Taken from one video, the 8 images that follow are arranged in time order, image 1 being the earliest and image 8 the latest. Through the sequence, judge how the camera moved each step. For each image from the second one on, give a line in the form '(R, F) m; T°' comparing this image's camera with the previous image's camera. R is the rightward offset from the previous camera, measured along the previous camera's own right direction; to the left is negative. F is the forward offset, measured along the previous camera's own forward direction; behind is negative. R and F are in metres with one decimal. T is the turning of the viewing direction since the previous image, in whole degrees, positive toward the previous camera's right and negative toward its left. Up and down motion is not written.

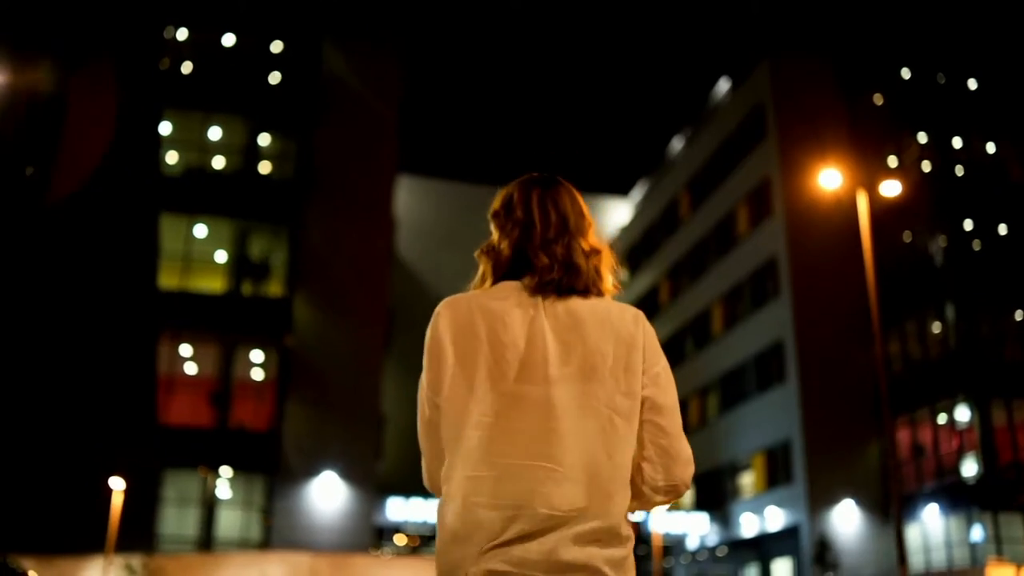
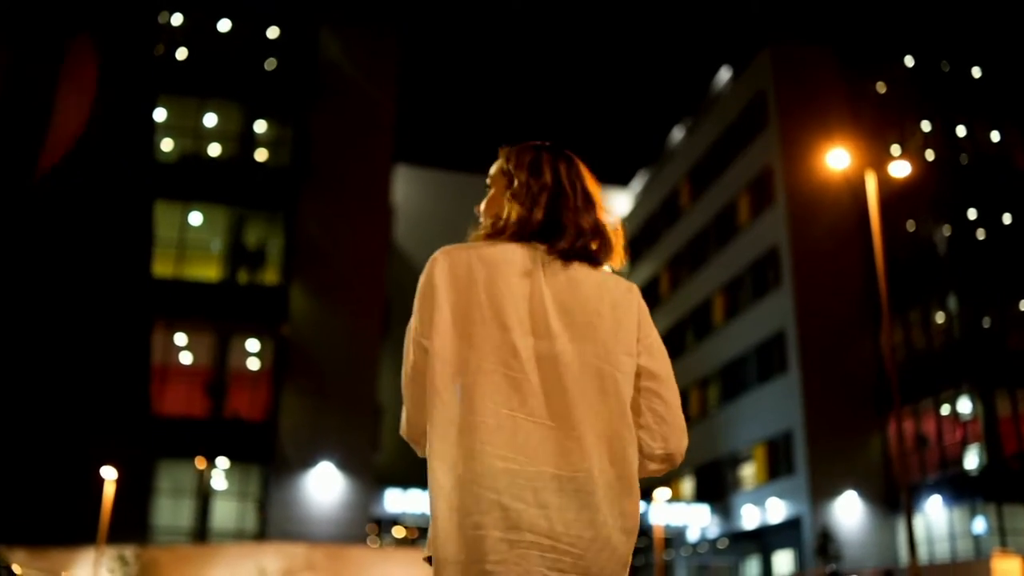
(0.0, +0.4) m; 0°
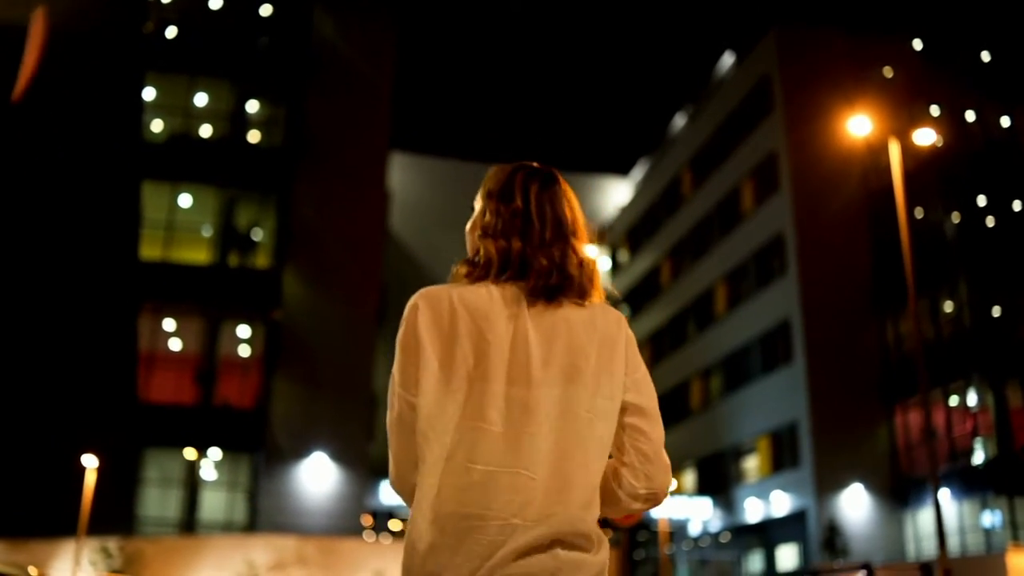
(0.0, +0.9) m; 0°
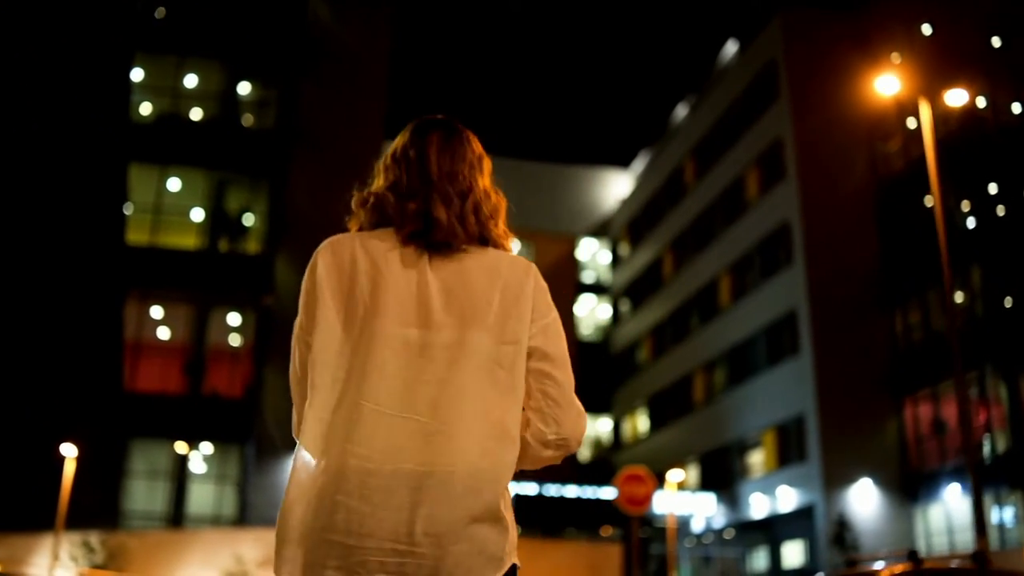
(0.0, +0.9) m; 0°
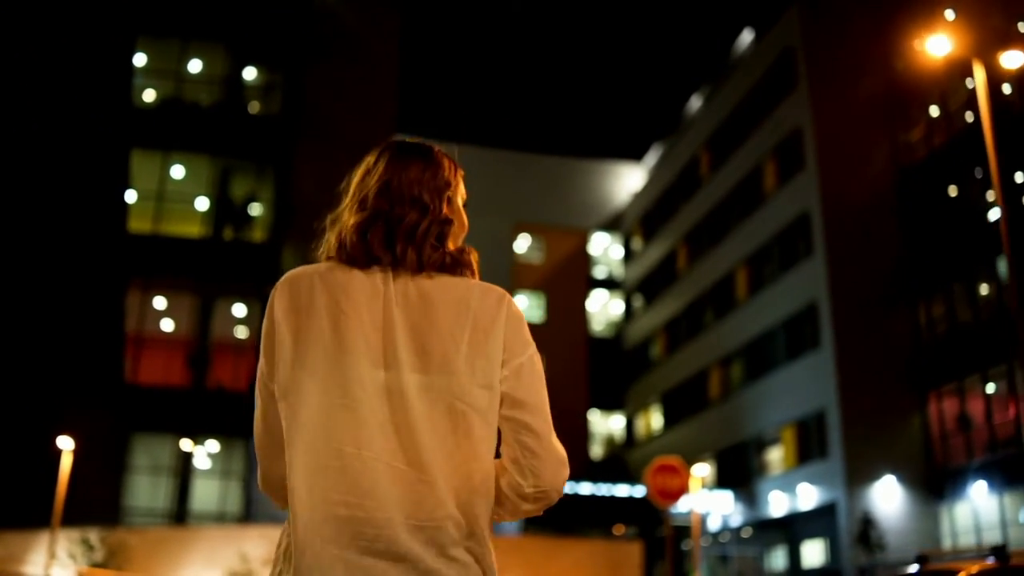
(-0.1, +0.9) m; 0°
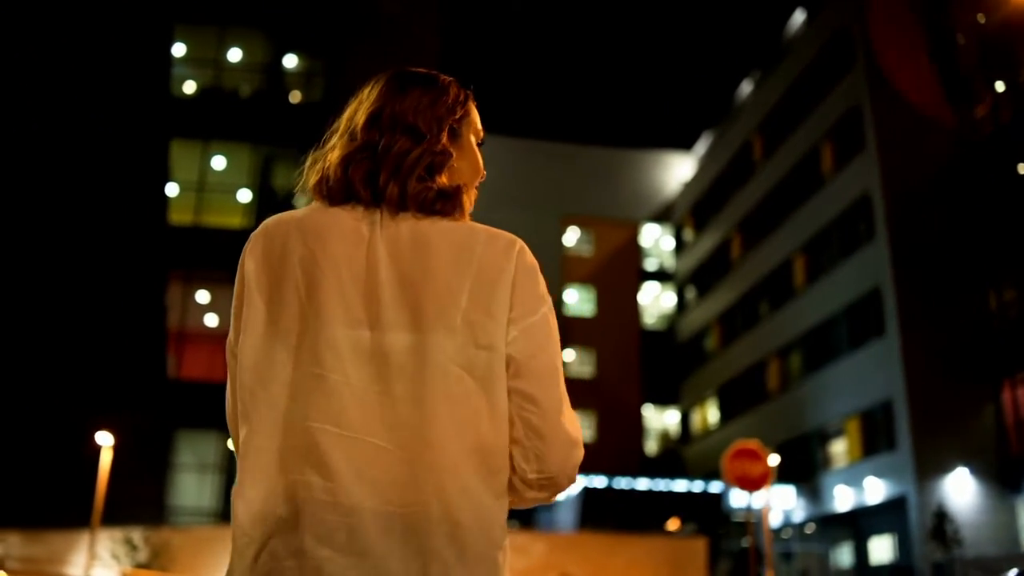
(-0.1, +1.0) m; -2°
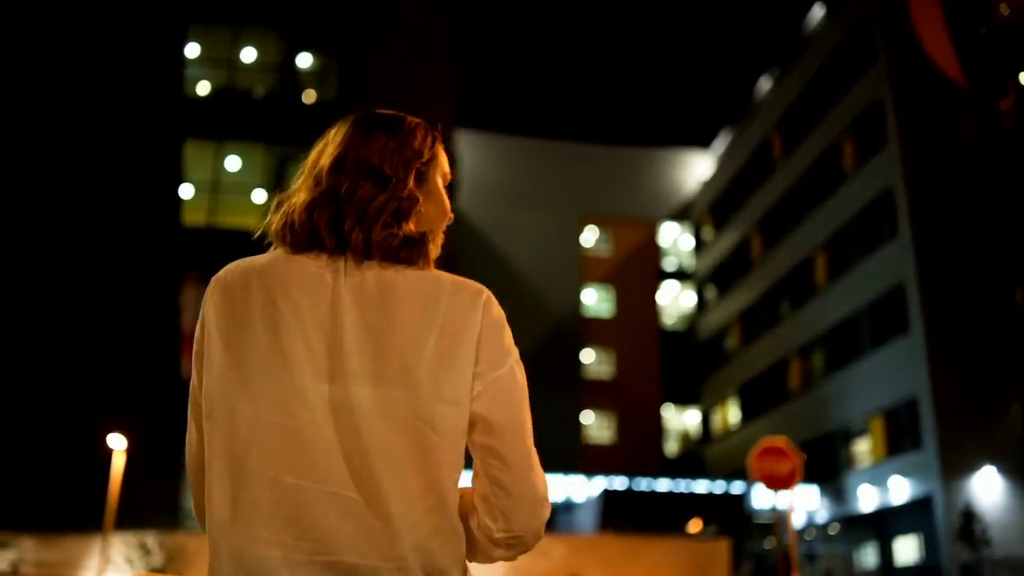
(0.0, +0.3) m; -1°
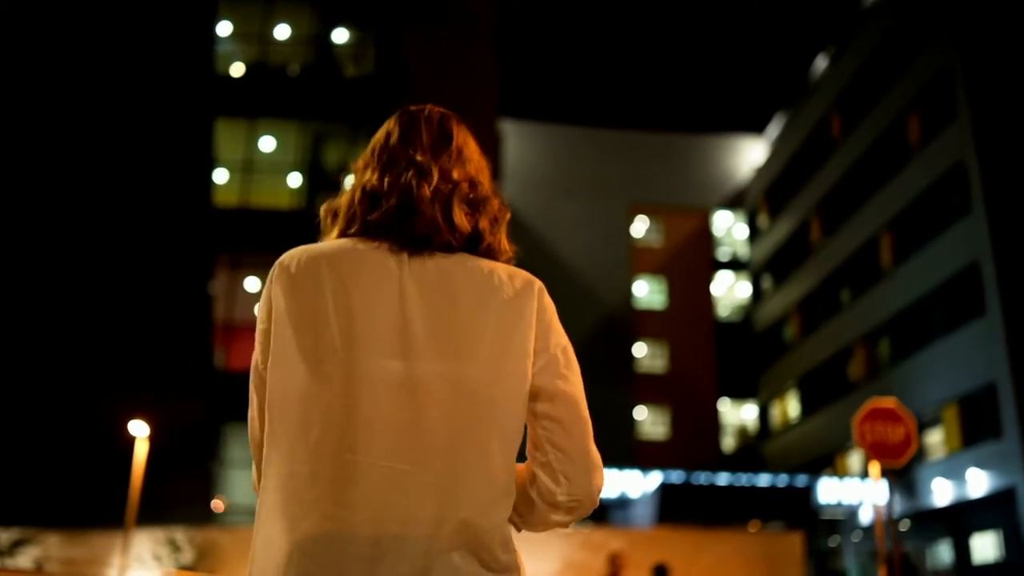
(0.0, +1.5) m; -2°
